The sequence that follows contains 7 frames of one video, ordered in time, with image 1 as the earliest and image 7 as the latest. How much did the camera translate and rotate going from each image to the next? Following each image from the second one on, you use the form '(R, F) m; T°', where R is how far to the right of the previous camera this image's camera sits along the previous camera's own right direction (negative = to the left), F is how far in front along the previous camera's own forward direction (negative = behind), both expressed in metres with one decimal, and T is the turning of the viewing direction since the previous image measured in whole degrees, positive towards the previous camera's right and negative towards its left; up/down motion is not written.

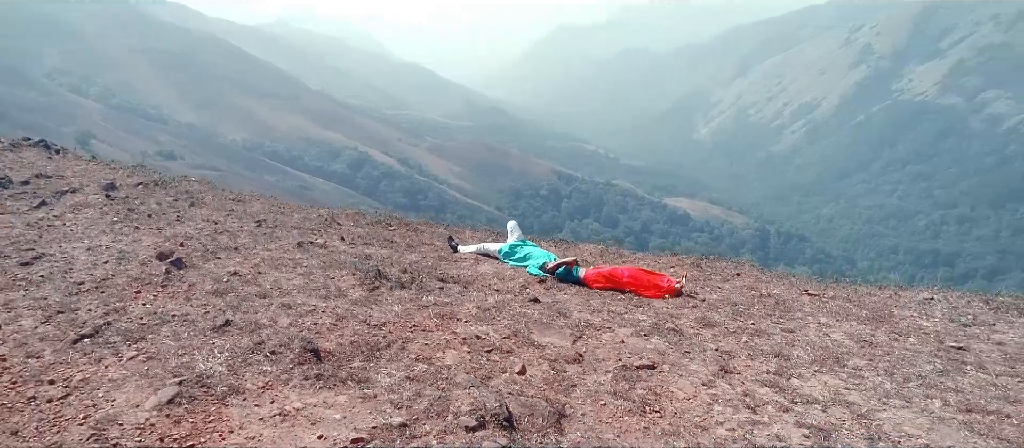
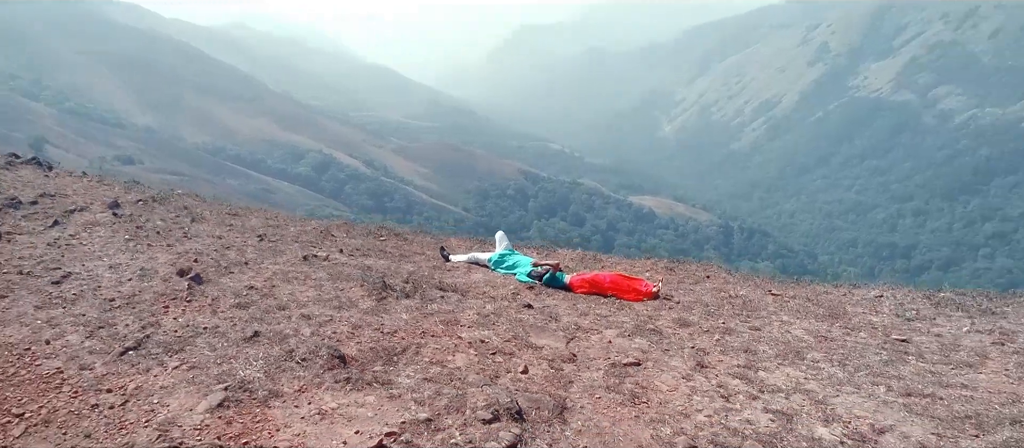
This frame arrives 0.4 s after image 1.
(-0.1, -0.2) m; +3°
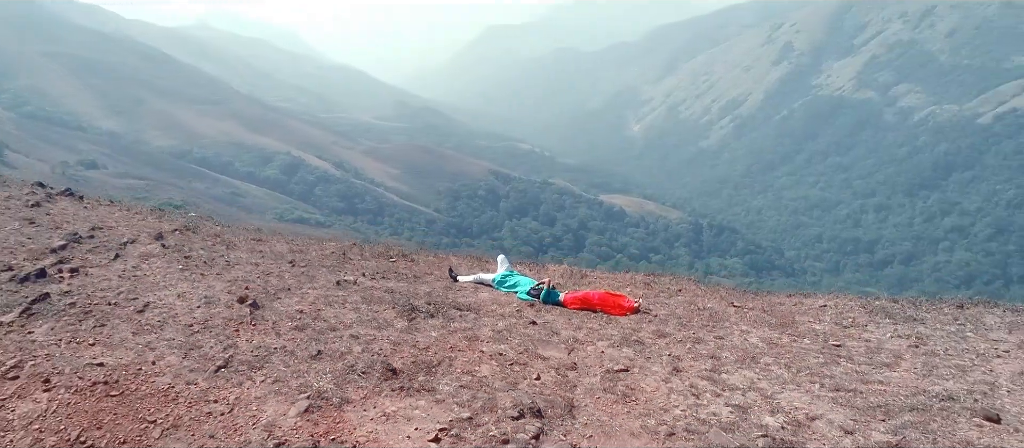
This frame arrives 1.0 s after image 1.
(-0.2, -0.5) m; +3°
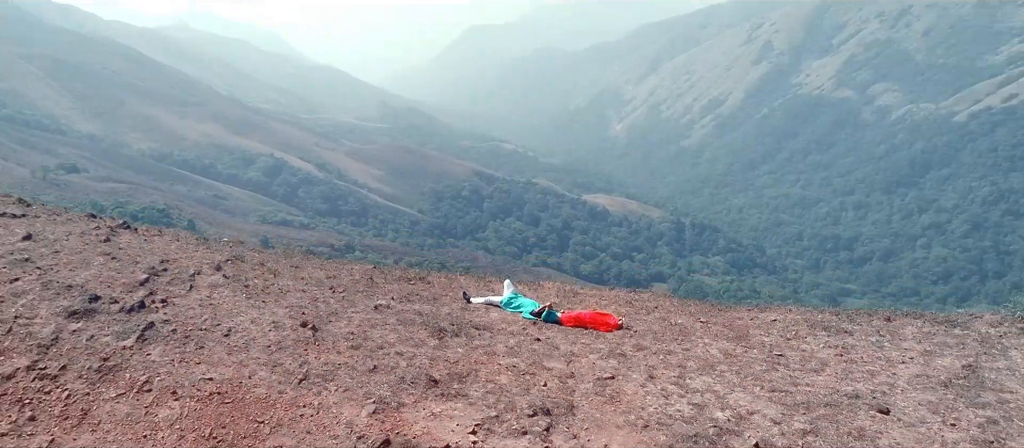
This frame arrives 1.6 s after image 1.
(-0.1, -0.7) m; +2°
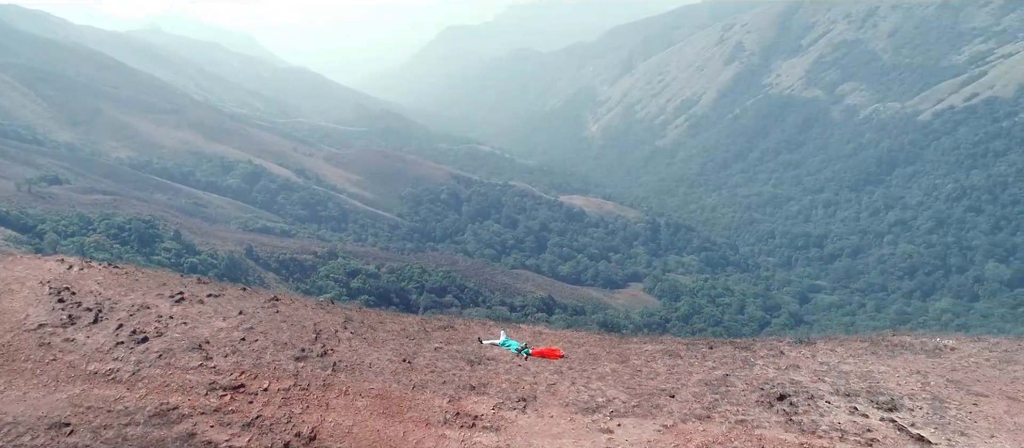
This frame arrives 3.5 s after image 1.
(-0.2, -3.4) m; +2°
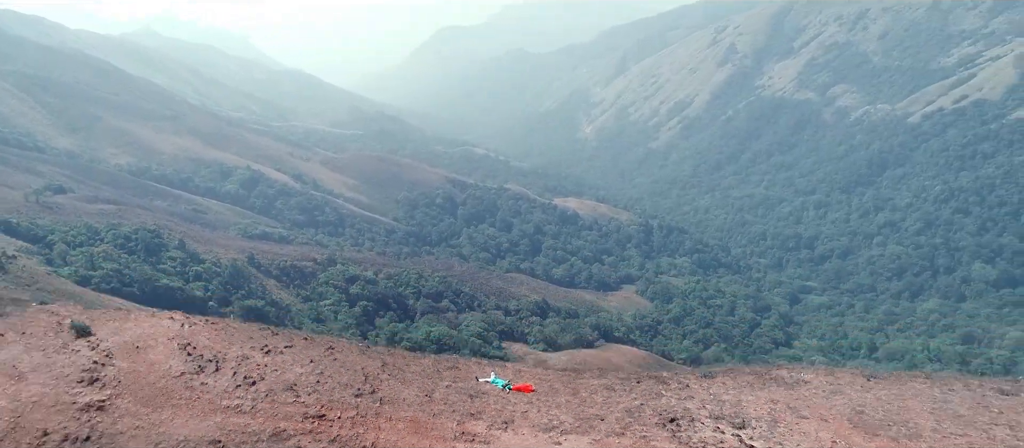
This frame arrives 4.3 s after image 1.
(+0.2, -3.3) m; 0°
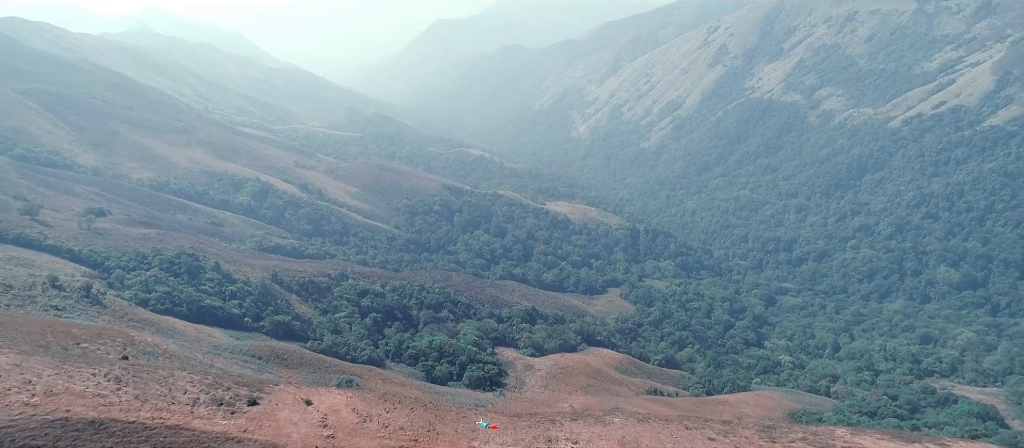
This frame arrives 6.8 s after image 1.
(-2.6, -12.0) m; +1°
